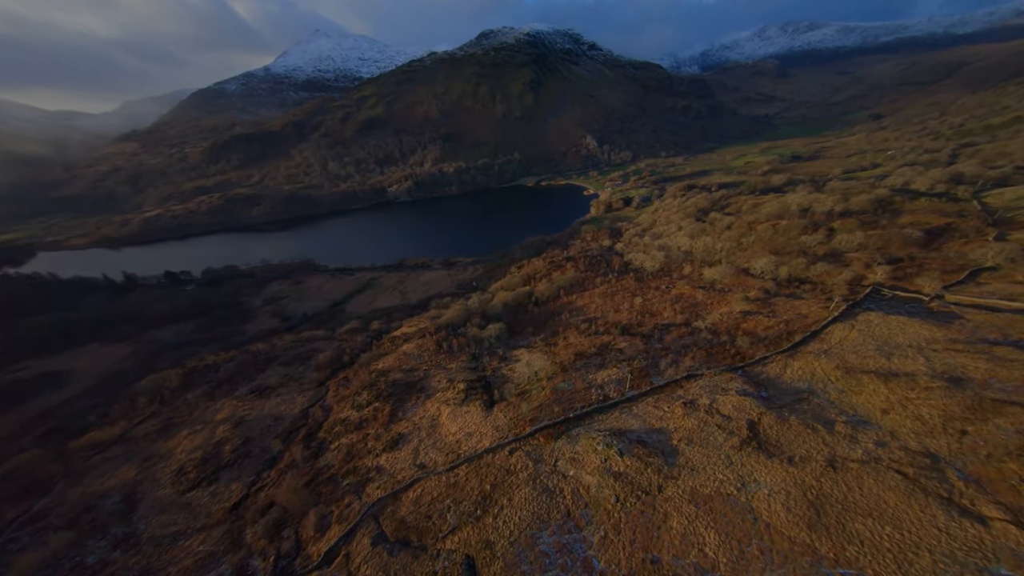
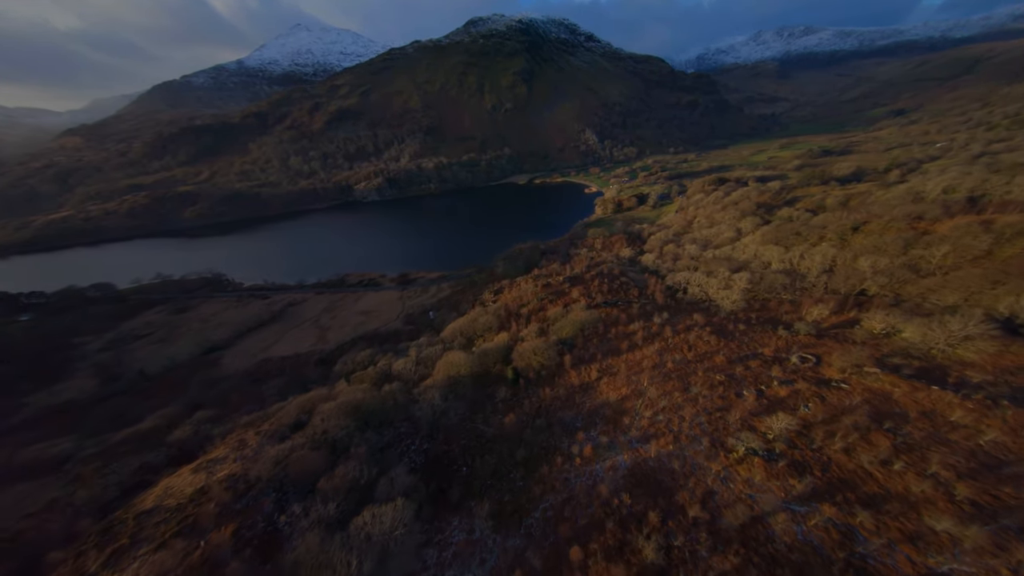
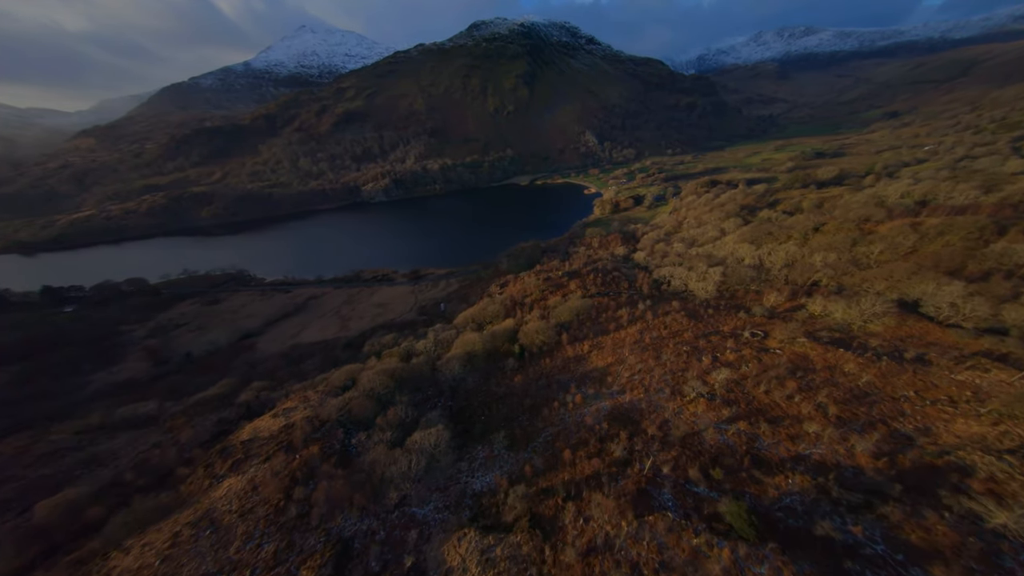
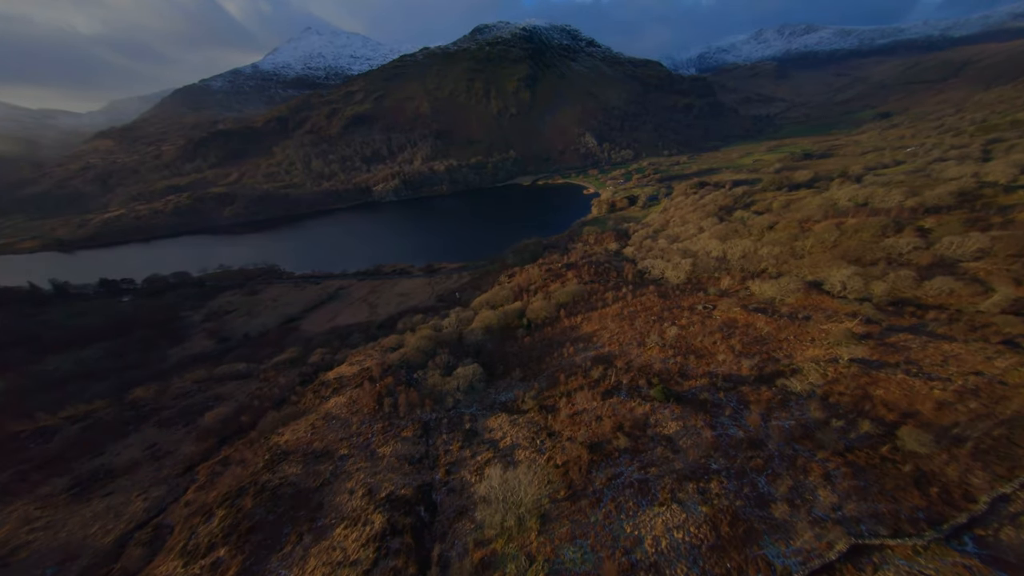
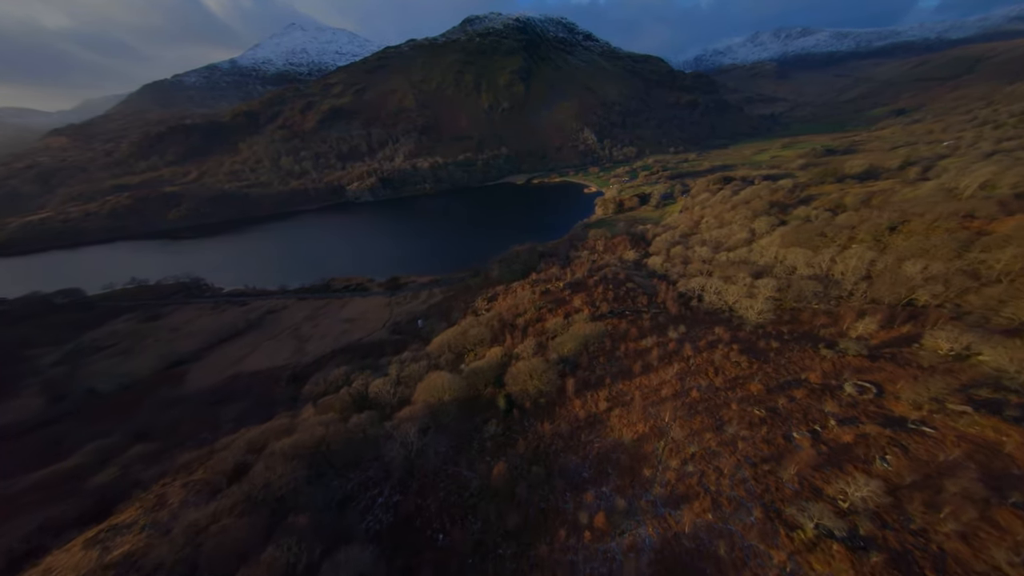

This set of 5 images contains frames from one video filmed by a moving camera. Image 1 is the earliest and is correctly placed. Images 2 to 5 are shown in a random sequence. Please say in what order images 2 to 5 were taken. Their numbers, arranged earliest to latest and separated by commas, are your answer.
4, 3, 2, 5
